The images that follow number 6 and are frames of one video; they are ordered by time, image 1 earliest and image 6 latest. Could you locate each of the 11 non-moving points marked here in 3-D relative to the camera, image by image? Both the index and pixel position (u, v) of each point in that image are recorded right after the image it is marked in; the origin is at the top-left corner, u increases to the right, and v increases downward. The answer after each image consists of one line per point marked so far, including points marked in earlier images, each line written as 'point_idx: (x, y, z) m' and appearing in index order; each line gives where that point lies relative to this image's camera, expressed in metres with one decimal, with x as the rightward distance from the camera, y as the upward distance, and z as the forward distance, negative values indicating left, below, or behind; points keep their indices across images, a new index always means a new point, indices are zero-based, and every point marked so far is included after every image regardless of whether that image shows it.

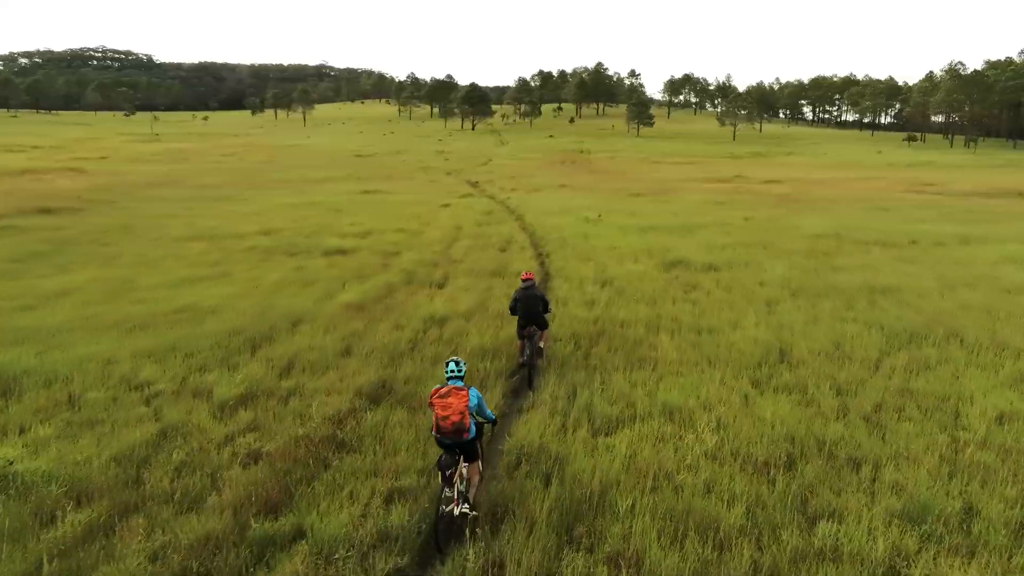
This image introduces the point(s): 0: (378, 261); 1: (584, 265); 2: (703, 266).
0: (-3.1, +0.7, +17.8) m
1: (+1.7, +0.4, +16.4) m
2: (+4.3, +0.5, +16.7) m
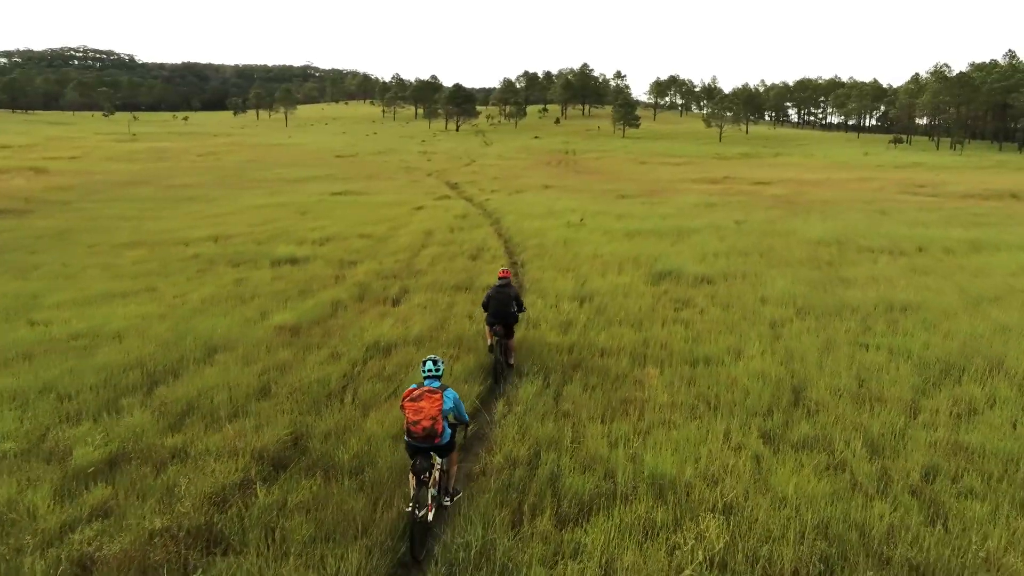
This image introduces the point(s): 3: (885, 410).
0: (-3.8, +0.4, +15.9) m
1: (+1.1, +0.1, +14.6) m
2: (+3.7, +0.2, +14.9) m
3: (+3.8, -1.3, +7.6) m
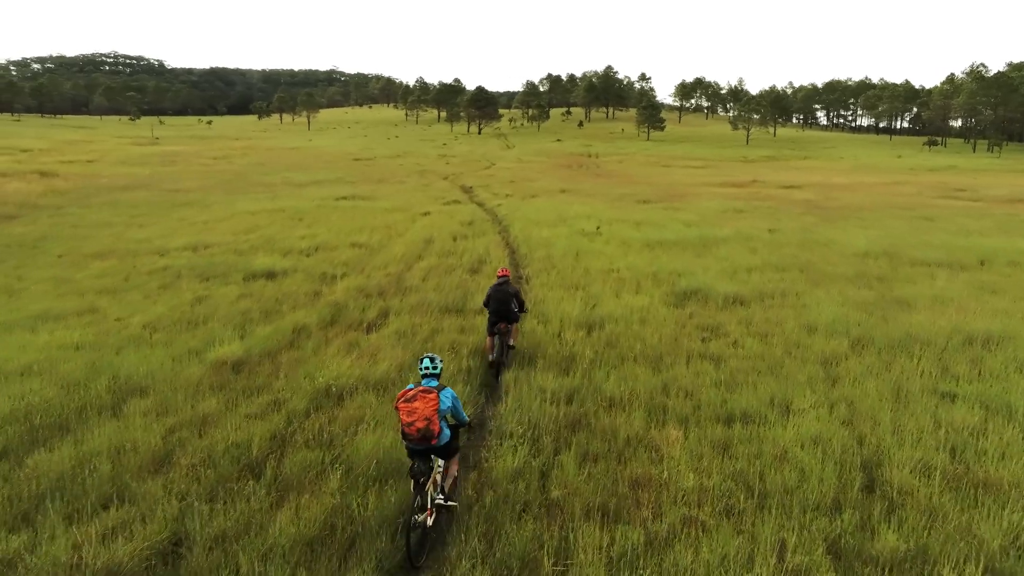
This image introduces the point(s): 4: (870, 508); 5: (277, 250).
0: (-3.8, 0.0, +14.0) m
1: (+1.0, -0.2, +12.5) m
2: (+3.7, -0.2, +12.7) m
3: (+3.6, -1.6, +5.4) m
4: (+2.6, -1.6, +5.4) m
5: (-5.8, +1.0, +18.4) m
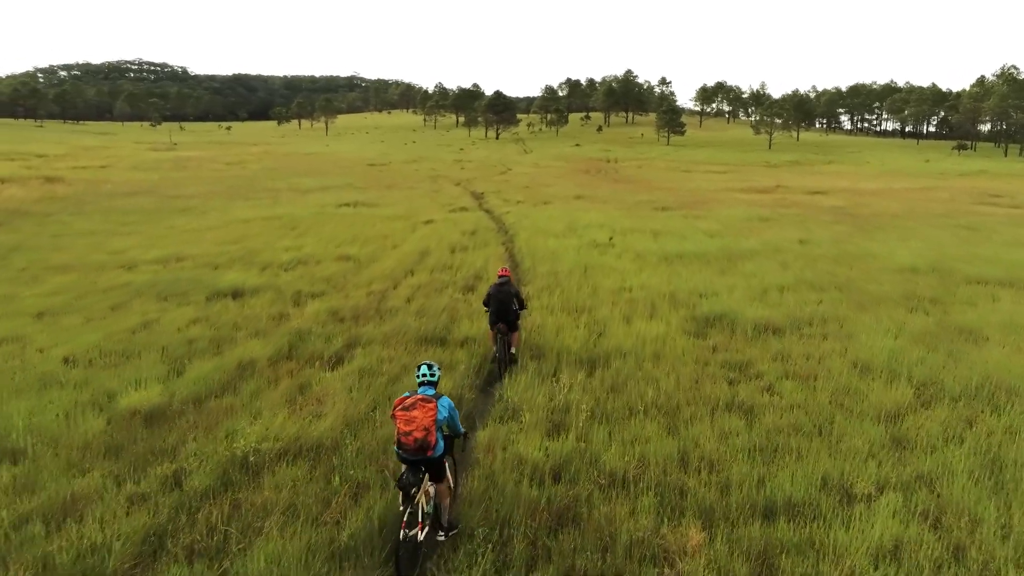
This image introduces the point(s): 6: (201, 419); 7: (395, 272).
0: (-3.8, -0.3, +12.3) m
1: (+0.9, -0.6, +10.7) m
2: (+3.6, -0.6, +10.8) m
3: (+3.3, -1.9, +3.5) m
4: (+2.3, -1.9, +3.5) m
5: (-5.7, +0.6, +16.8) m
6: (-3.0, -1.3, +7.2) m
7: (-2.5, +0.3, +15.8) m
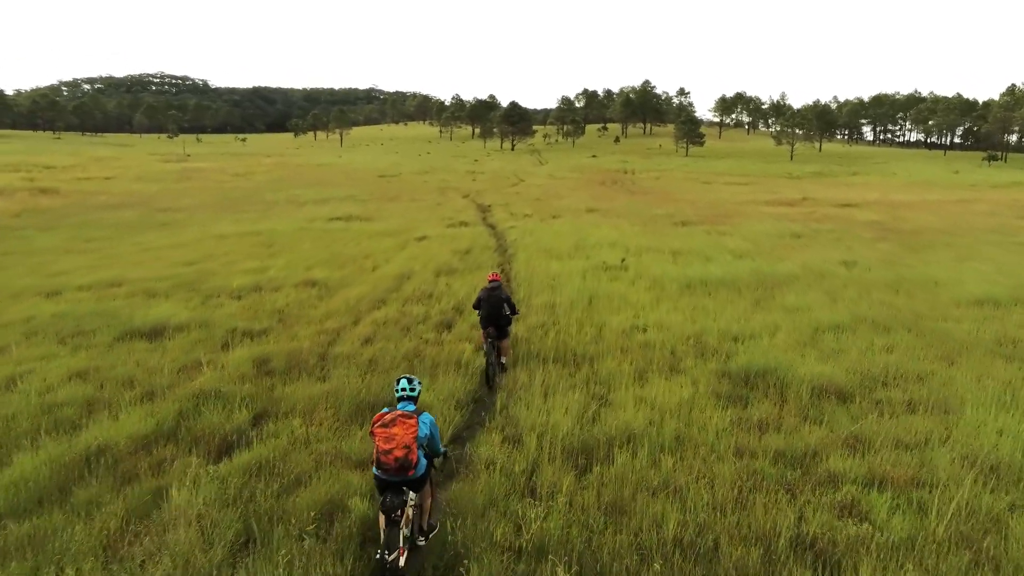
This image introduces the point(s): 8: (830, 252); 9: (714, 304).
0: (-4.1, -0.9, +9.7) m
1: (+0.6, -1.1, +8.0) m
2: (+3.3, -1.1, +8.0) m
3: (+2.8, -2.4, +0.7) m
4: (+1.8, -2.4, +0.7) m
5: (-5.9, 0.0, +14.2) m
6: (-3.4, -1.7, +4.6) m
7: (-2.7, -0.3, +13.1) m
8: (+8.4, +0.9, +19.6) m
9: (+3.4, -0.3, +12.4) m
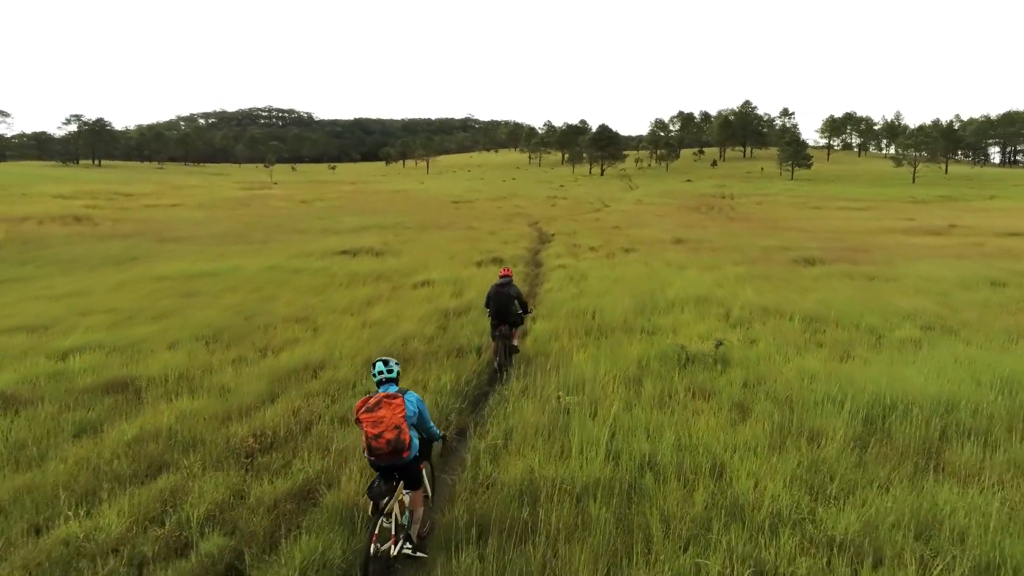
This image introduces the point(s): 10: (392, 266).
0: (-5.0, -1.8, +2.7) m
1: (-0.5, -2.1, +0.4) m
2: (+2.2, -2.1, +0.1) m
3: (+0.8, -3.0, -7.1) m
4: (-0.2, -3.0, -7.0) m
5: (-6.2, -1.1, +7.4) m
6: (-4.9, -2.5, -2.5) m
7: (-3.1, -1.4, +5.9) m
8: (+8.8, -0.5, +11.0) m
9: (+2.8, -1.4, +4.5) m
10: (-3.2, +0.5, +19.0) m
